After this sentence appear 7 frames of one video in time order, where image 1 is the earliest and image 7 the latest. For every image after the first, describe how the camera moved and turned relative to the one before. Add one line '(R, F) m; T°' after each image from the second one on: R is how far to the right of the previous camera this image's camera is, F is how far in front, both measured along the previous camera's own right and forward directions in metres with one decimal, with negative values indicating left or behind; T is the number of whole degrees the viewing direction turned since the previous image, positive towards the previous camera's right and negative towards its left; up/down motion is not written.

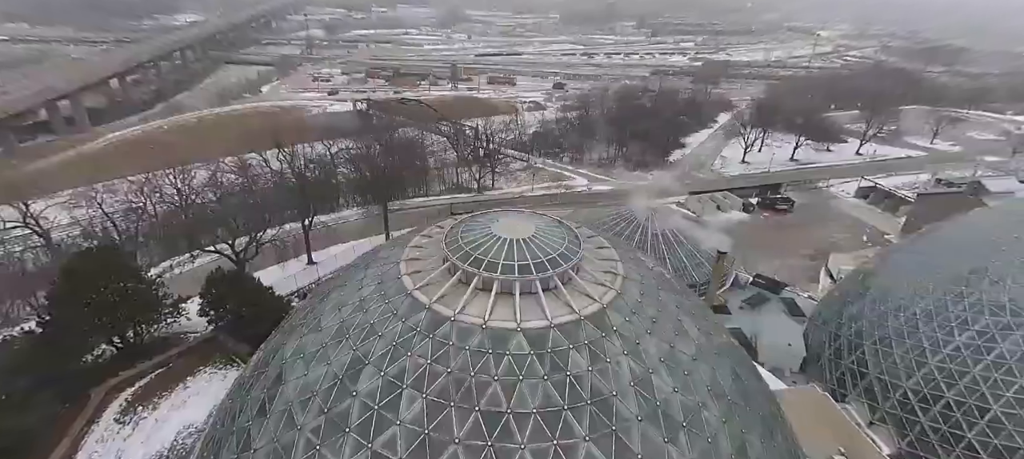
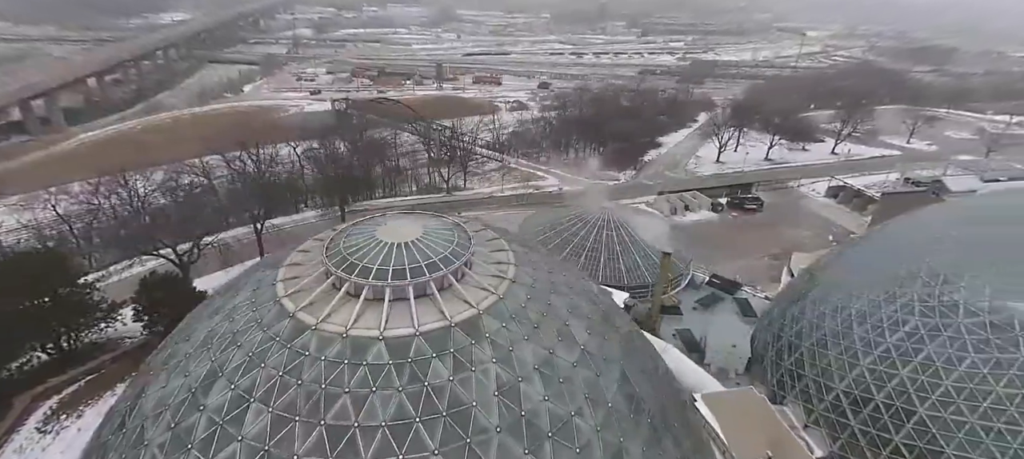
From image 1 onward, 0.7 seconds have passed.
(+2.7, +0.4) m; +1°
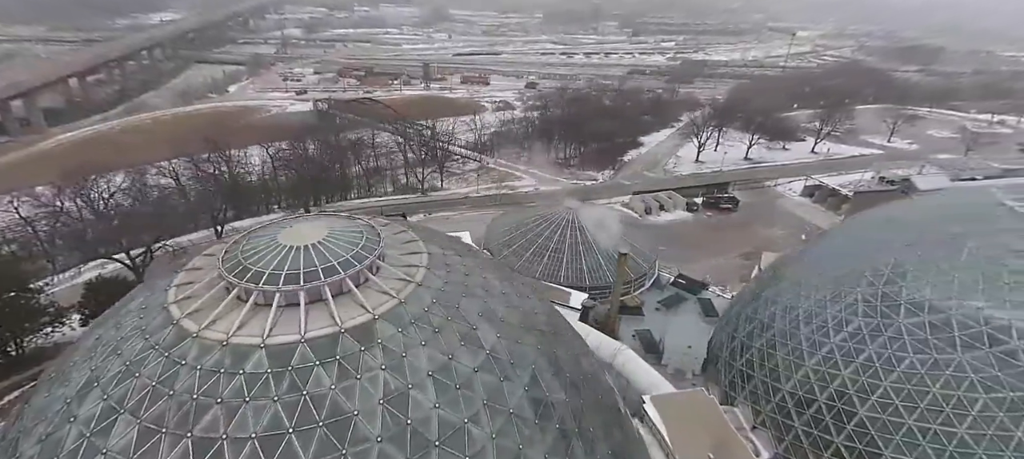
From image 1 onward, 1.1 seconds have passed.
(+2.2, +0.3) m; +1°
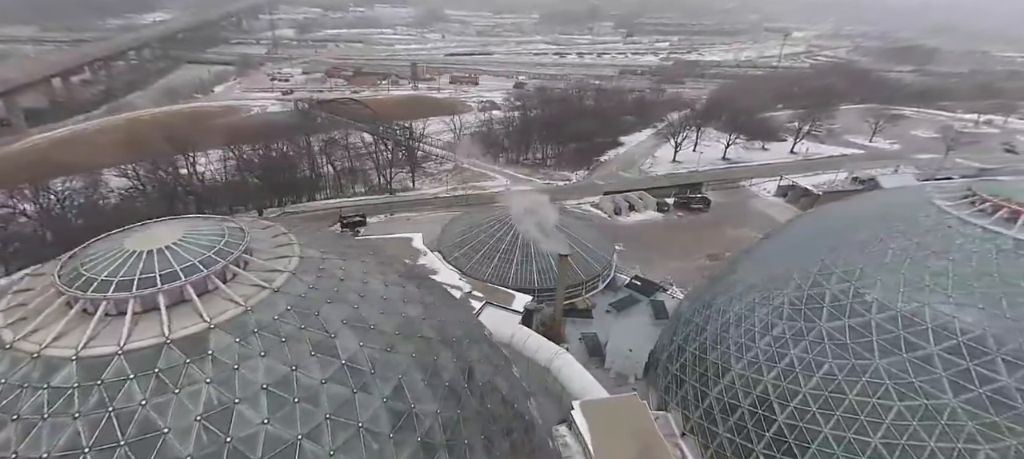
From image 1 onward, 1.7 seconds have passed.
(+3.1, +0.5) m; 0°
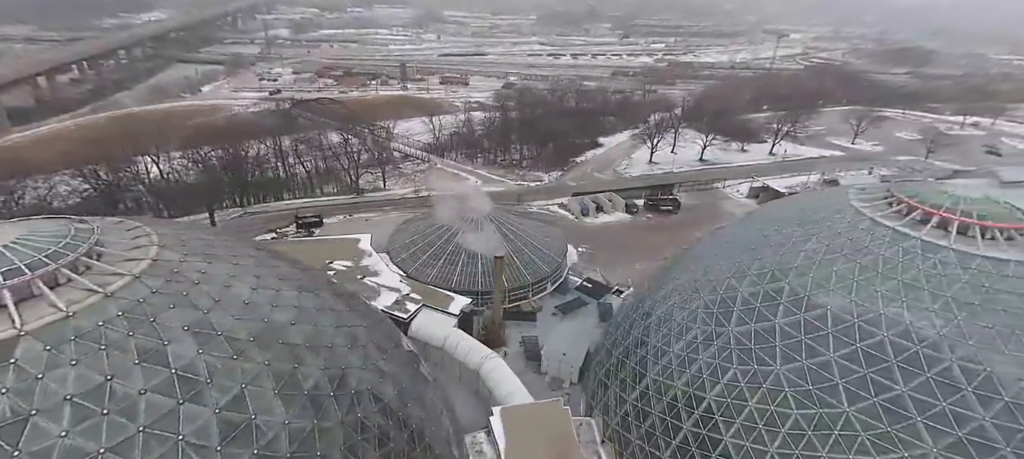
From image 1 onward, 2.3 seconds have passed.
(+3.4, +0.4) m; 0°
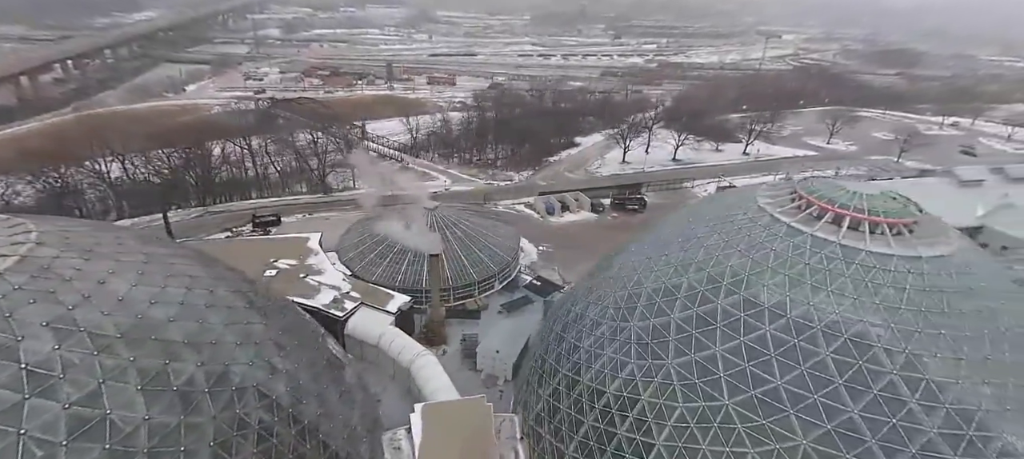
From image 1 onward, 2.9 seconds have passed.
(+3.1, -0.1) m; 0°
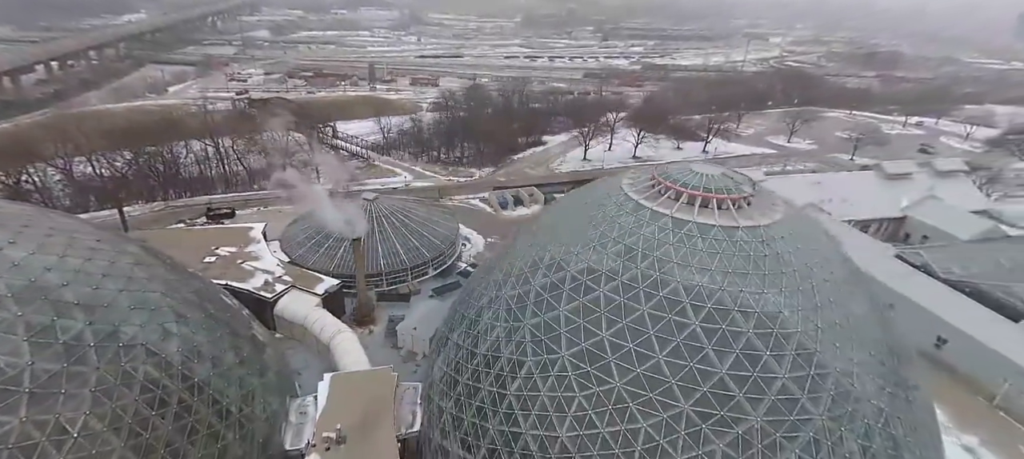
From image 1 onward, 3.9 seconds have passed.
(+4.2, -1.6) m; +1°
